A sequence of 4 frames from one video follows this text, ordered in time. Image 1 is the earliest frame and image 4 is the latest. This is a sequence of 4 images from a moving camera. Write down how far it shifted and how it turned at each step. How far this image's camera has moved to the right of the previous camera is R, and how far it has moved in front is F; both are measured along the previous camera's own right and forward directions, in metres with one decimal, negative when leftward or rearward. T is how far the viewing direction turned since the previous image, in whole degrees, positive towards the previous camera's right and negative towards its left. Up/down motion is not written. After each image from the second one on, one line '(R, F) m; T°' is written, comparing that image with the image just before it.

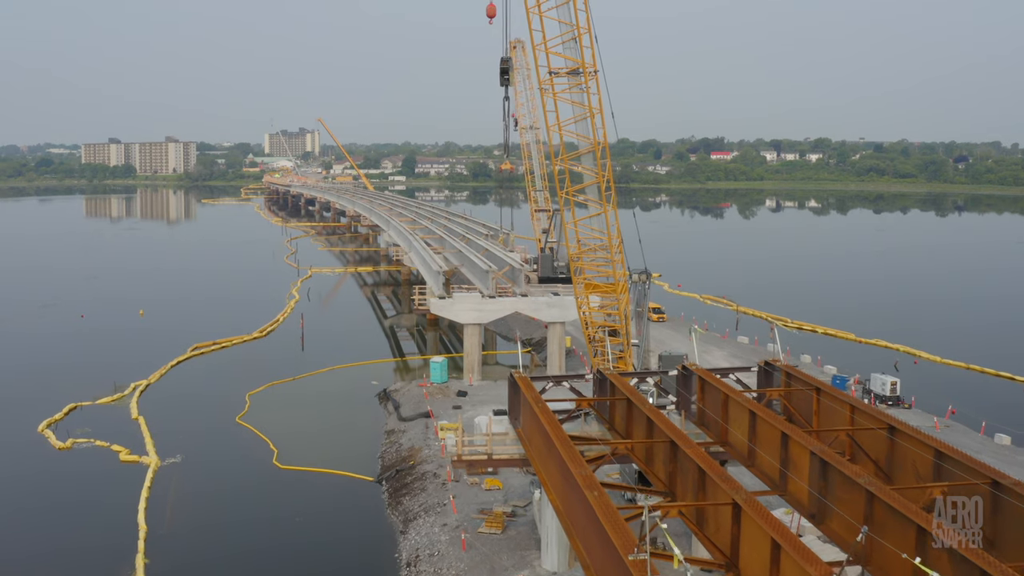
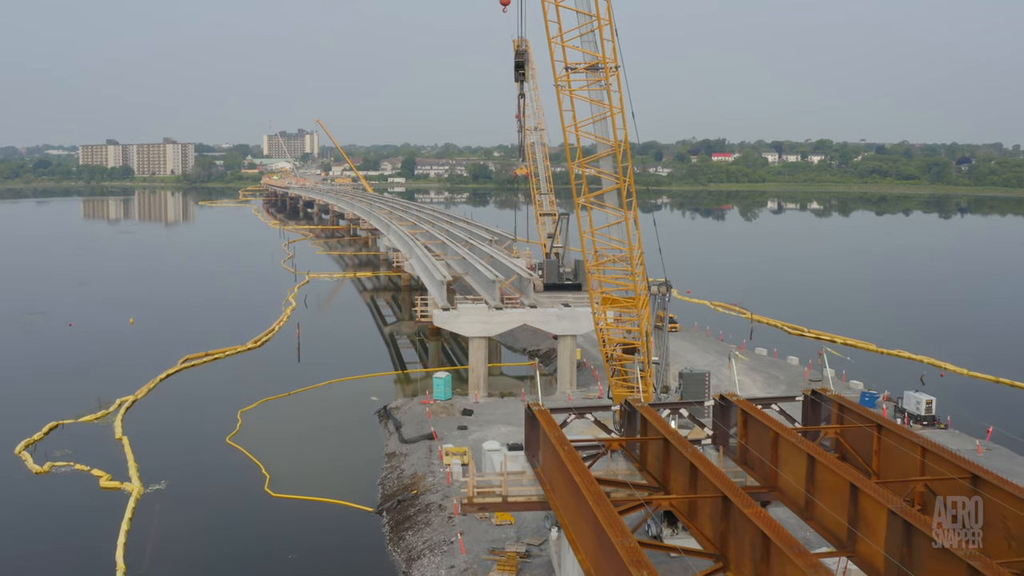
(-0.1, +0.7) m; 0°
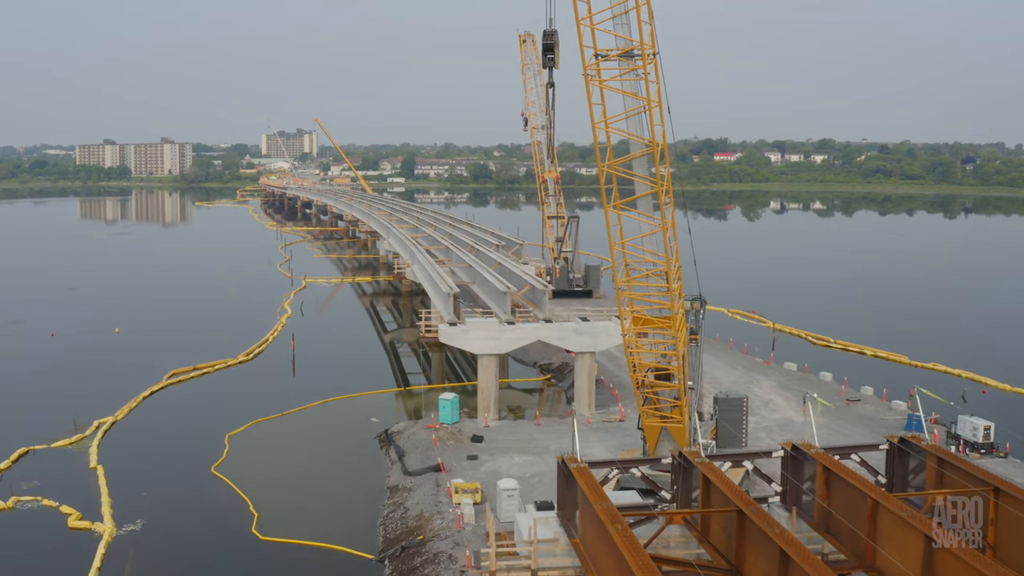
(-0.2, +1.0) m; 0°
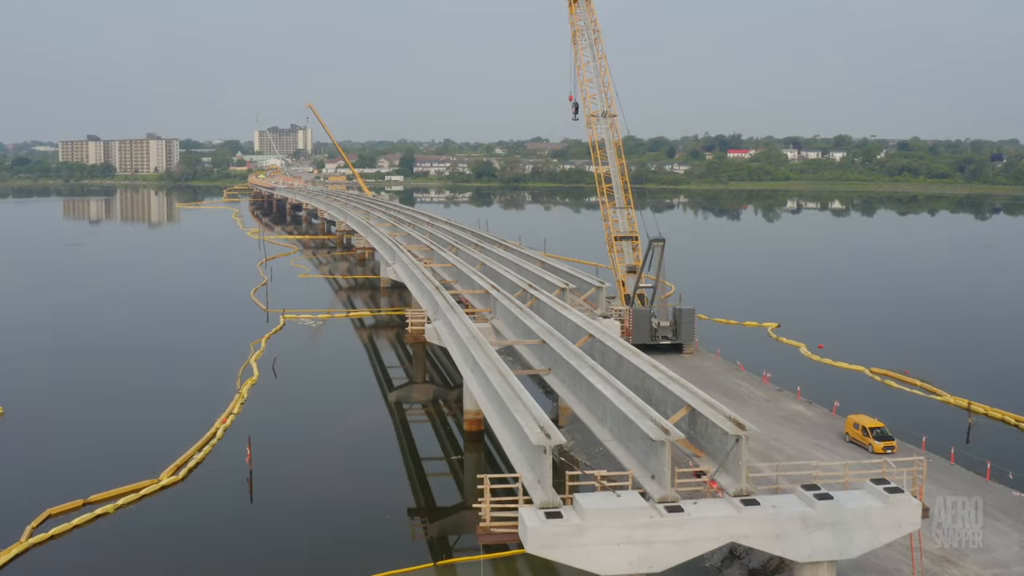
(-1.0, +5.4) m; 0°
